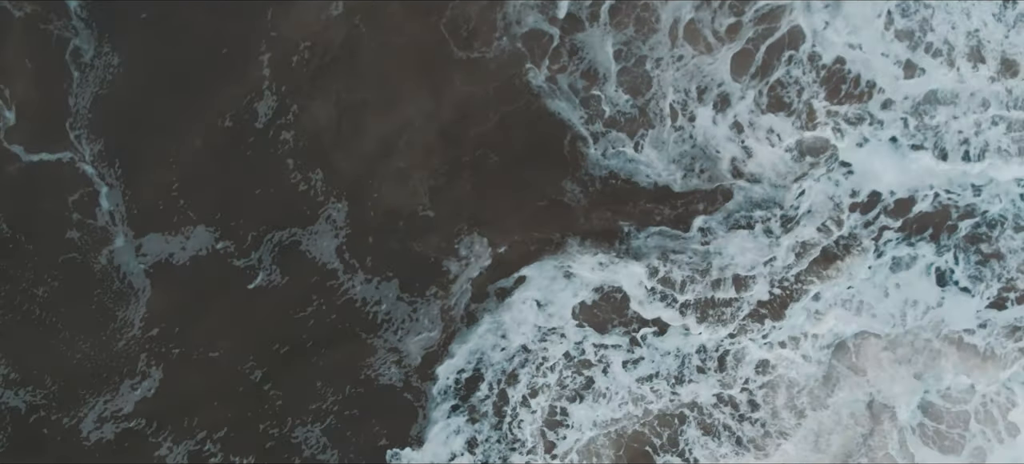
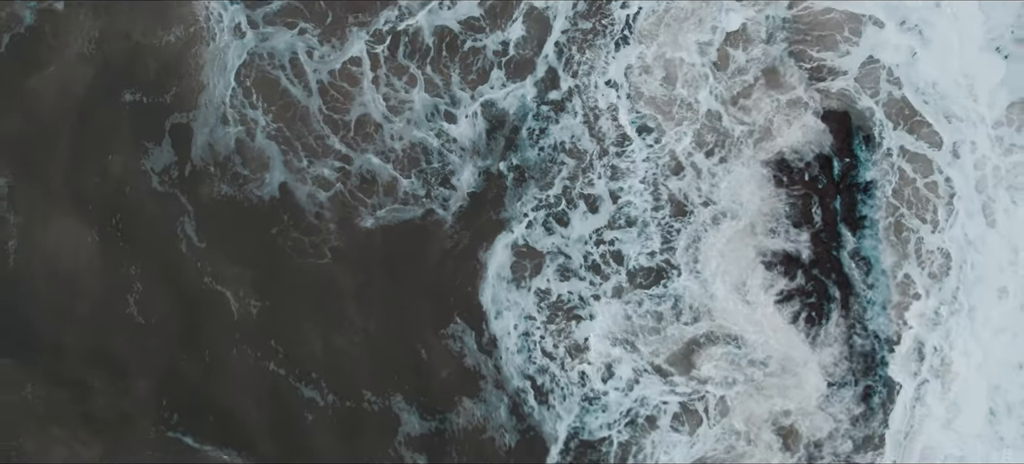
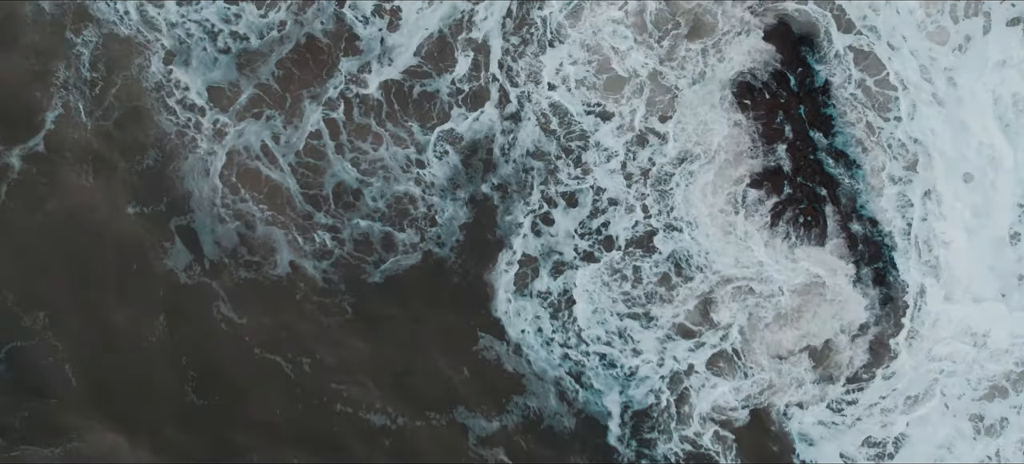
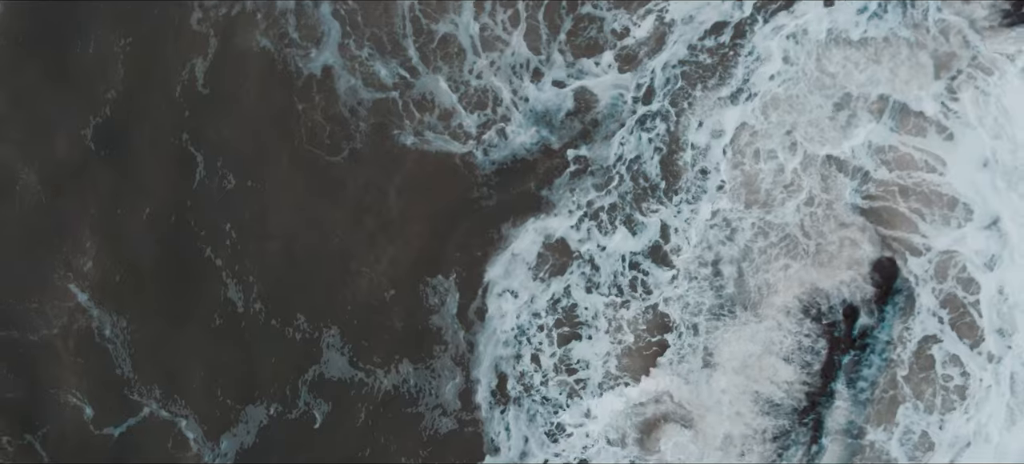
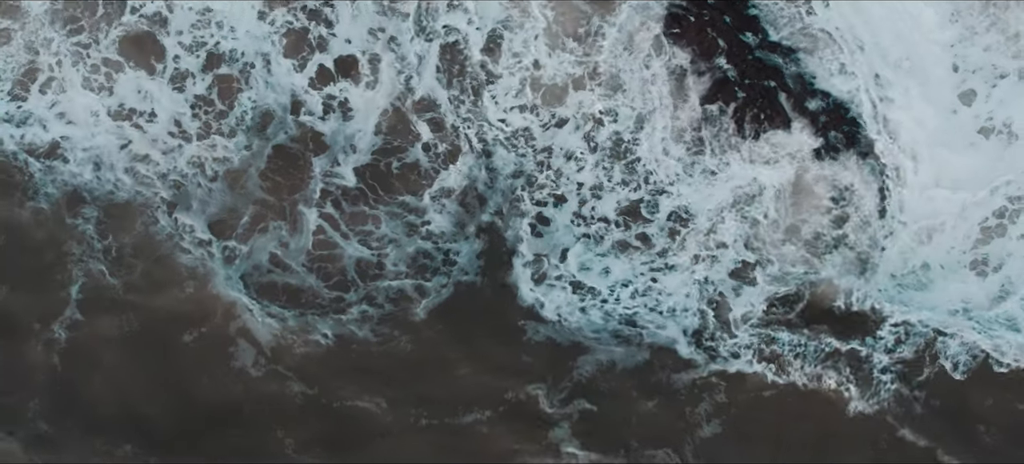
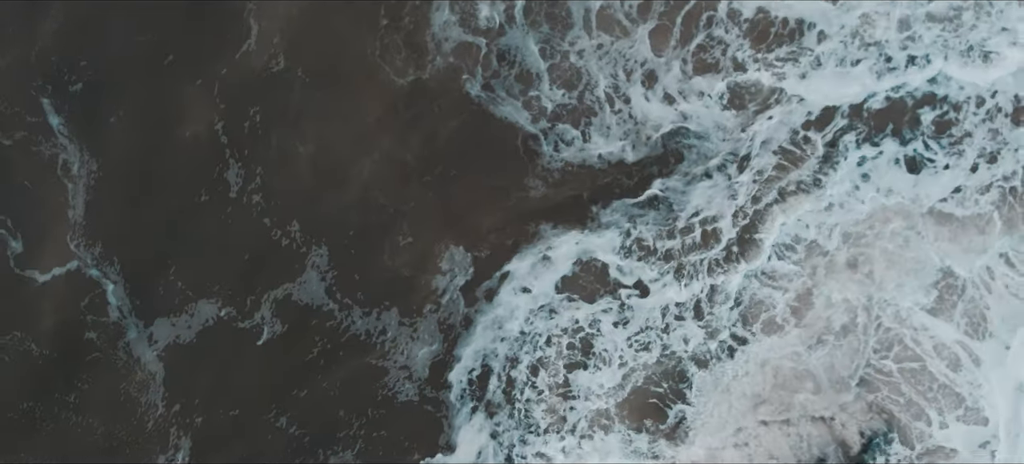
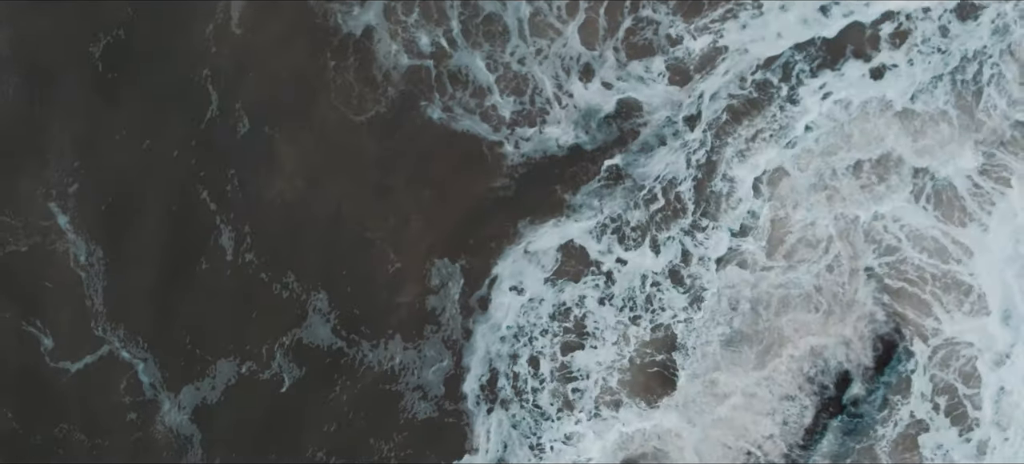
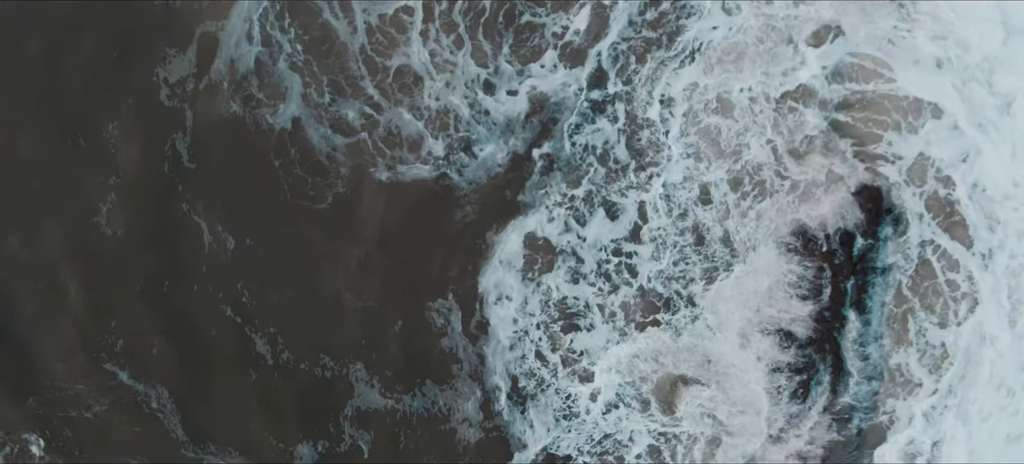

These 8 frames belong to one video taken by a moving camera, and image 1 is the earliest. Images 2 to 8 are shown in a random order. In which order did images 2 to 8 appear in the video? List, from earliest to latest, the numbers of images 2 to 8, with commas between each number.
6, 7, 4, 8, 2, 3, 5
